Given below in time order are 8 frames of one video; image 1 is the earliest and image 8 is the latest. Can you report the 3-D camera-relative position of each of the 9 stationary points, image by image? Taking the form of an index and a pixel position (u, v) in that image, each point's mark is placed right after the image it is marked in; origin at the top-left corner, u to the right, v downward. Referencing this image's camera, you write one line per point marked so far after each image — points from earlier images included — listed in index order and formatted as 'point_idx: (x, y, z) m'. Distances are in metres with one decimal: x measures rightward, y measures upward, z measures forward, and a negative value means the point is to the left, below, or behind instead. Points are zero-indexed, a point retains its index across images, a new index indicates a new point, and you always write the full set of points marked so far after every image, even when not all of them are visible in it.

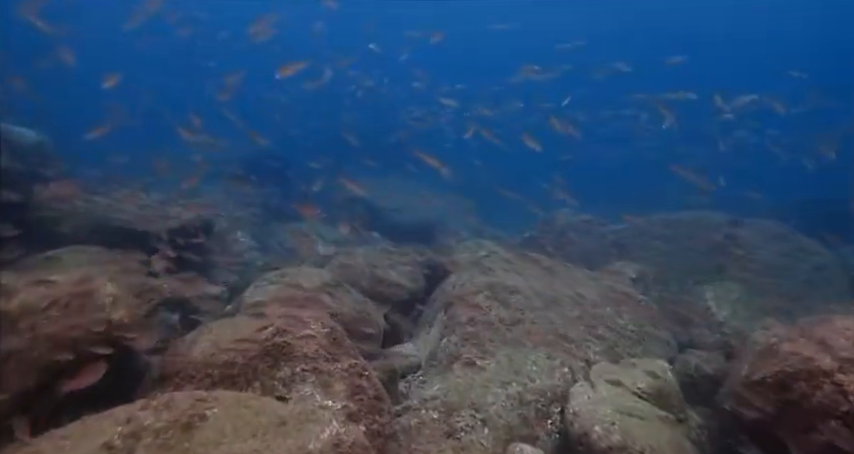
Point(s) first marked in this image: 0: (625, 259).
0: (+3.3, -0.6, +11.0) m
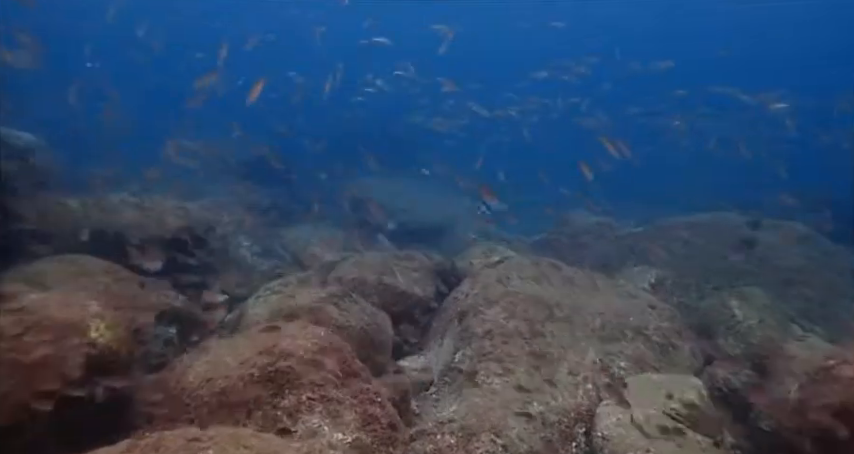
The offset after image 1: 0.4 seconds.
0: (+3.5, -0.6, +10.5) m
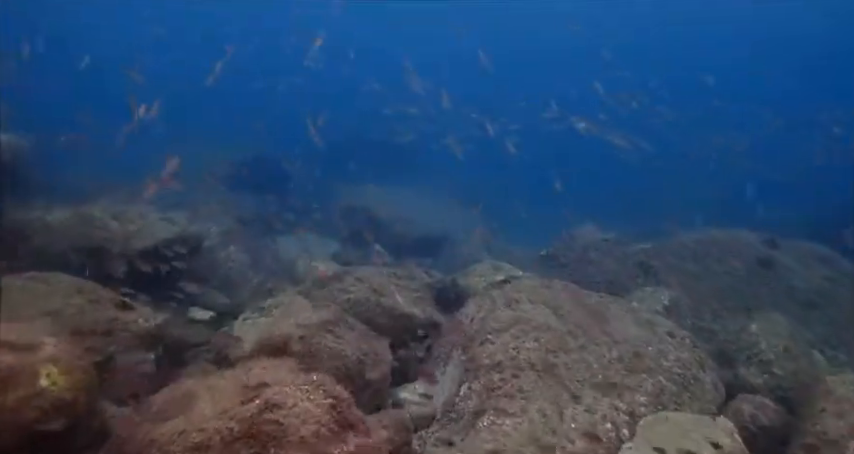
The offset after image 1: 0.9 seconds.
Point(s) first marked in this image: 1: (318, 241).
0: (+3.5, -0.9, +10.0) m
1: (-2.4, -0.3, +14.4) m
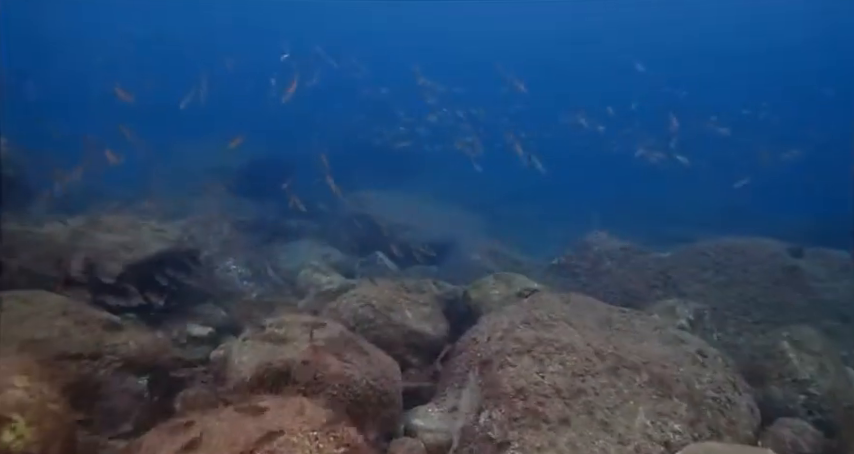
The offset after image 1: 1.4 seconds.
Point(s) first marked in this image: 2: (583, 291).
0: (+3.6, -1.0, +9.5) m
1: (-2.3, -0.4, +13.9) m
2: (+2.6, -1.2, +10.4) m
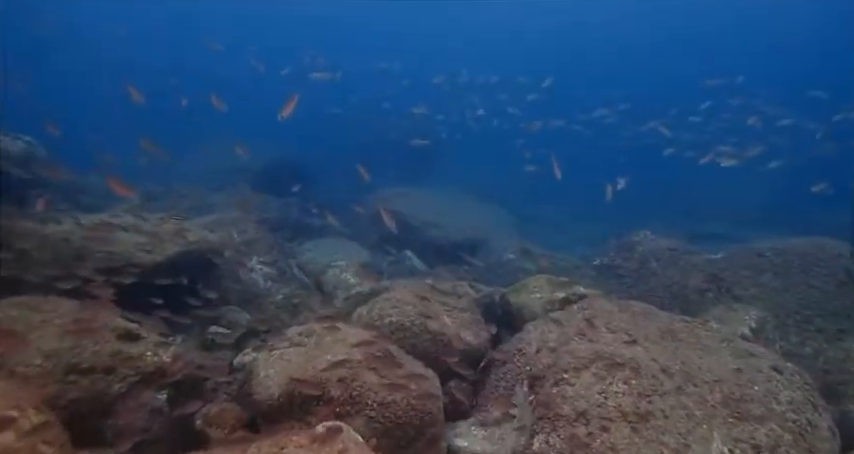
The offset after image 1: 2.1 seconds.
0: (+4.1, -1.0, +8.9) m
1: (-1.7, -0.4, +13.4) m
2: (+3.1, -1.2, +9.8) m
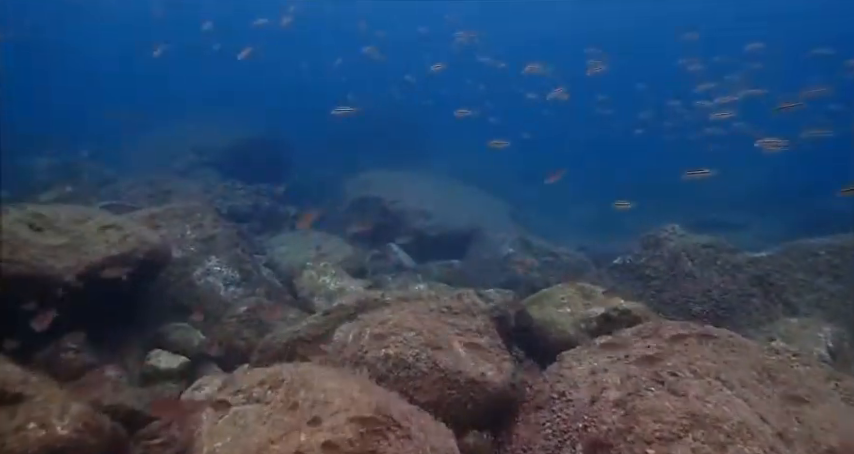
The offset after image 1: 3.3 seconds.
0: (+4.1, -1.0, +7.4) m
1: (-1.8, -0.2, +11.7) m
2: (+3.0, -1.1, +8.3) m
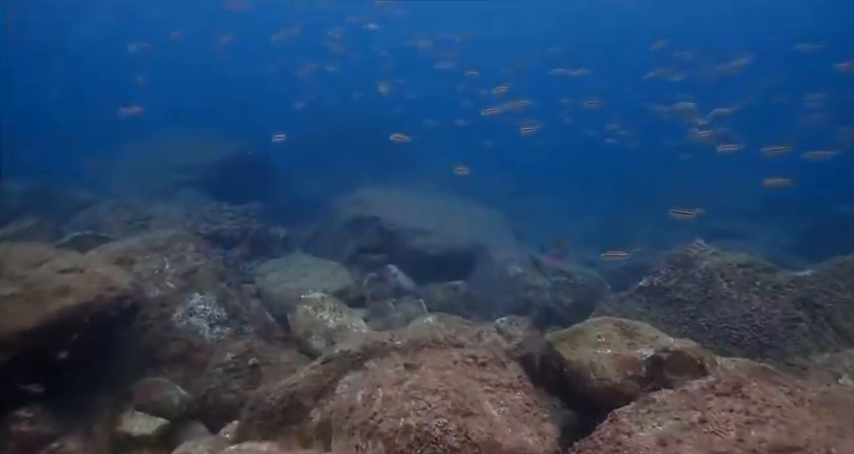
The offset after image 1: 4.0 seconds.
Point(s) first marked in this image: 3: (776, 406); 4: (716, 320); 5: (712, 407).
0: (+4.2, -1.1, +6.6) m
1: (-1.8, -0.6, +10.8) m
2: (+3.1, -1.3, +7.4) m
3: (+2.0, -1.0, +3.7) m
4: (+3.3, -1.1, +7.4) m
5: (+1.6, -1.0, +3.9) m
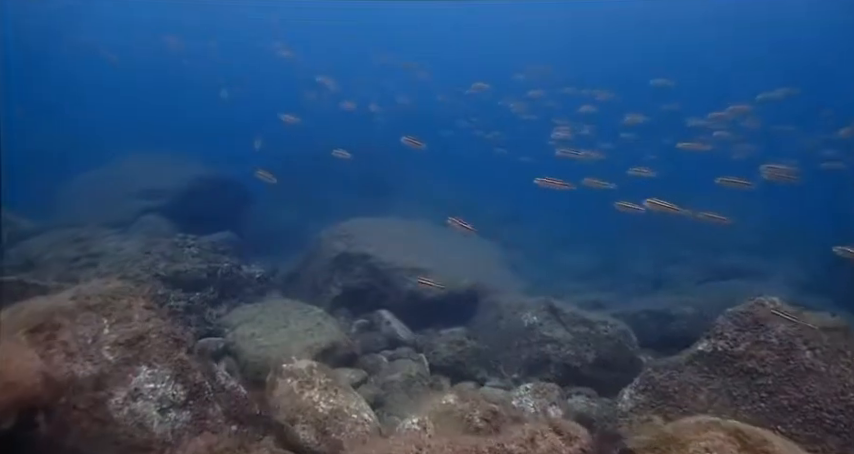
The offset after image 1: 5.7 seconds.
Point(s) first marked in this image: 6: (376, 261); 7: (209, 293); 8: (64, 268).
0: (+4.4, -1.6, +5.1) m
1: (-1.8, -1.2, +9.1) m
2: (+3.3, -1.8, +5.9) m
3: (+2.3, -1.4, +2.2) m
4: (+3.5, -1.6, +5.9) m
5: (+2.0, -1.4, +2.3) m
6: (-0.8, -0.6, +11.8) m
7: (-3.3, -0.9, +9.8) m
8: (-5.3, -0.5, +9.4) m
